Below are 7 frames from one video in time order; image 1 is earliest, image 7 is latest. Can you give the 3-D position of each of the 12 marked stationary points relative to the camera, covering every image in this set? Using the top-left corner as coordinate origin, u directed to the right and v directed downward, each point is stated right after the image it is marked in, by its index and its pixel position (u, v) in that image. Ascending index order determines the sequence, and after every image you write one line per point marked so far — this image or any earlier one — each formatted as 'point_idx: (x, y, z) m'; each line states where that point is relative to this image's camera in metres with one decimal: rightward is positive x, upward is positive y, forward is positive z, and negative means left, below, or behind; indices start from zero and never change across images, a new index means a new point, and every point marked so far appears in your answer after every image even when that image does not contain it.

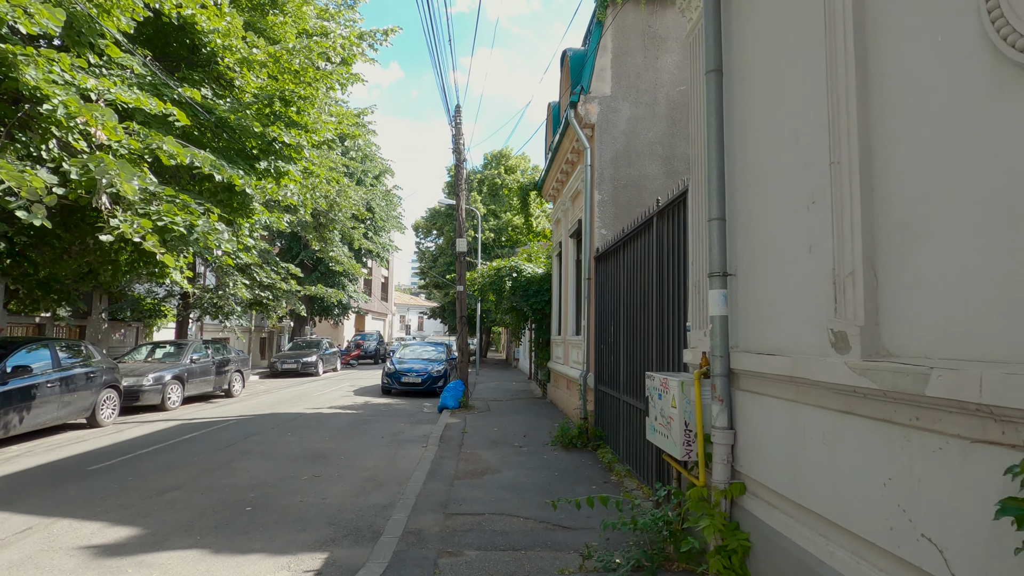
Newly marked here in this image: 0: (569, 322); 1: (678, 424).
0: (+1.2, -0.7, +11.4) m
1: (+1.2, -1.0, +3.9) m
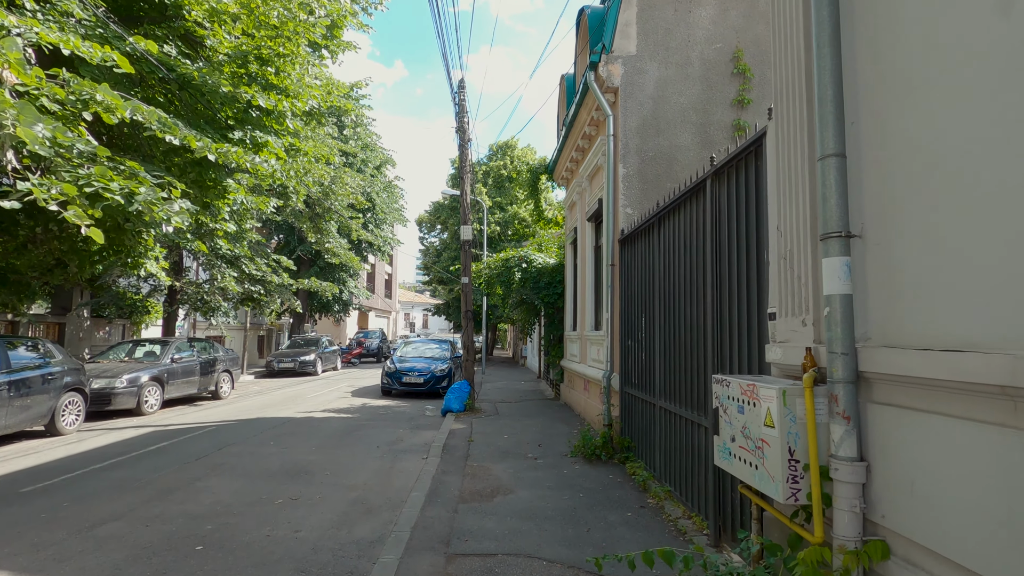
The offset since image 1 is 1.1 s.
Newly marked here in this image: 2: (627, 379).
0: (+1.4, -0.5, +10.2) m
1: (+1.3, -0.8, +2.8) m
2: (+1.6, -1.2, +7.6) m
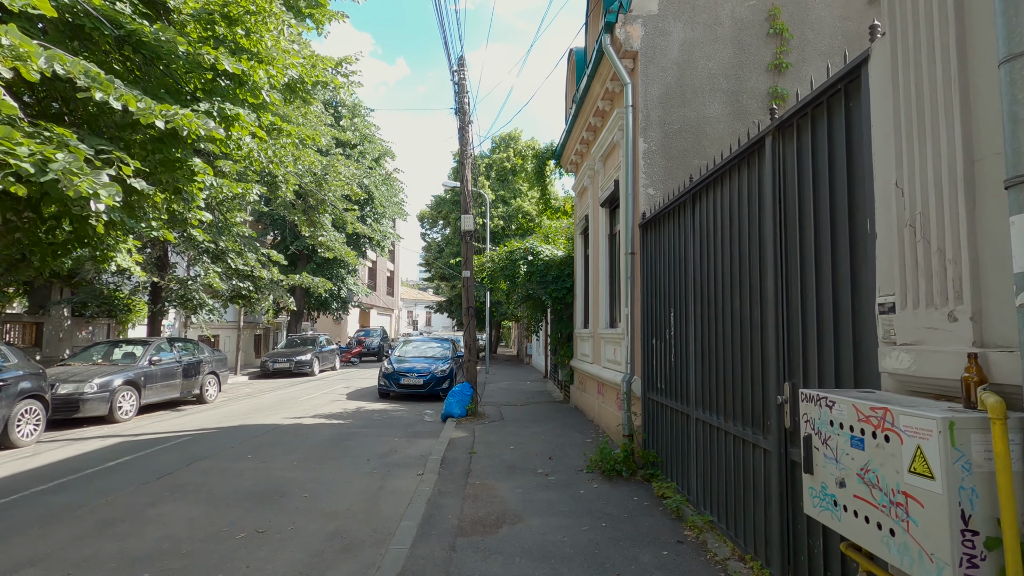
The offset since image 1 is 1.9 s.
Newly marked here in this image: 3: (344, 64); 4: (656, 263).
0: (+1.5, -0.4, +9.2) m
1: (+1.4, -0.7, +1.8) m
2: (+1.7, -1.1, +6.6) m
3: (-3.1, +4.1, +10.2) m
4: (+1.7, +0.3, +6.6) m
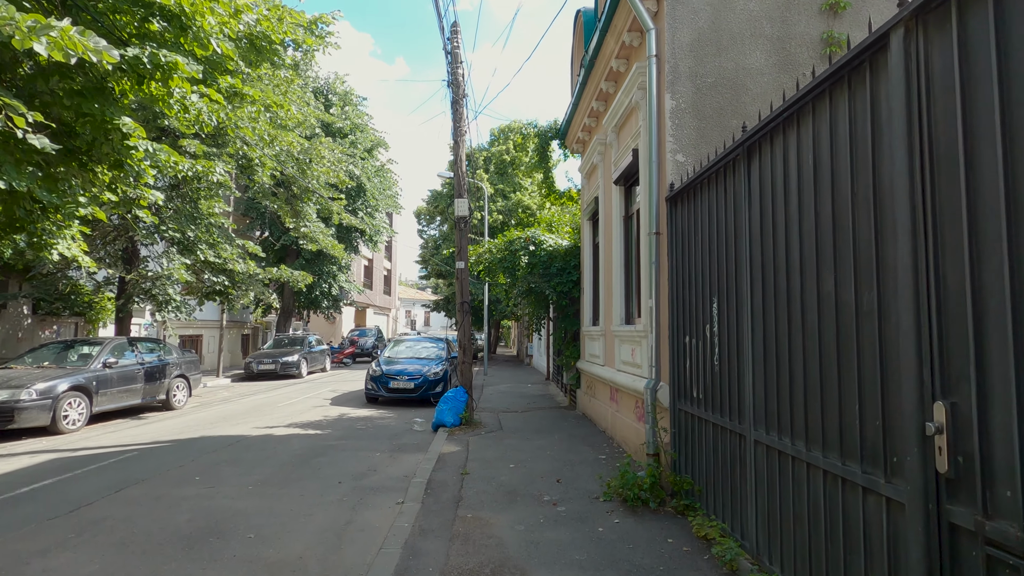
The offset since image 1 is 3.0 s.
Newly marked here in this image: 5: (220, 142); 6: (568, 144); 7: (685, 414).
0: (+1.5, -0.3, +8.0) m
1: (+1.4, -0.6, +0.5) m
2: (+1.7, -1.0, +5.4) m
3: (-3.1, +4.3, +9.0) m
4: (+1.7, +0.4, +5.3) m
5: (-6.2, +3.3, +11.7) m
6: (+1.1, +3.0, +11.4) m
7: (+1.7, -1.2, +5.3) m
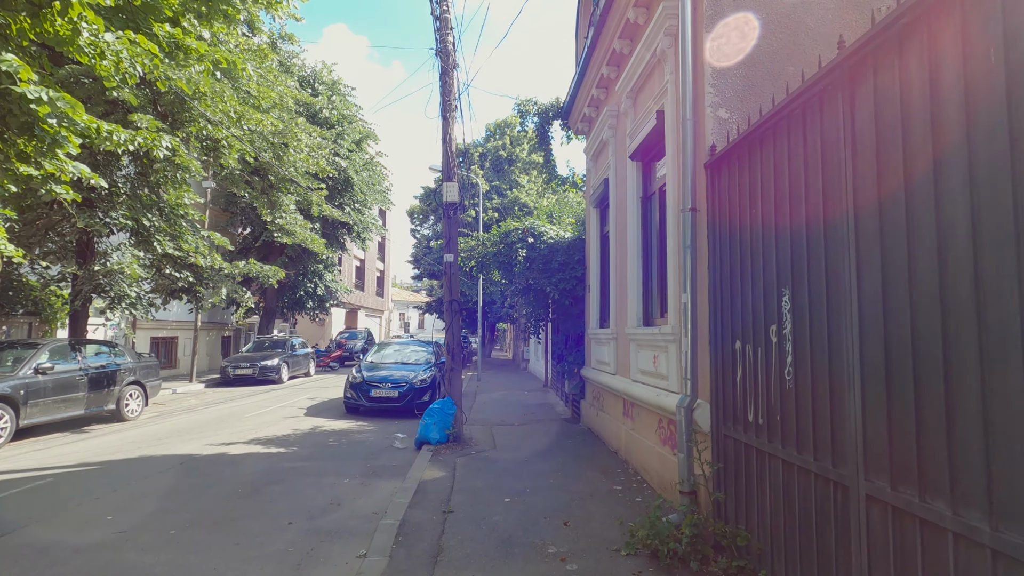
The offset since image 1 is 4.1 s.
0: (+1.4, -0.2, +6.7) m
1: (+1.4, -0.5, -0.7) m
2: (+1.6, -0.9, +4.1) m
3: (-3.1, +4.4, +7.7) m
4: (+1.7, +0.5, +4.1) m
5: (-6.3, +3.4, +10.4) m
6: (+1.1, +3.0, +10.1) m
7: (+1.6, -1.1, +4.1) m
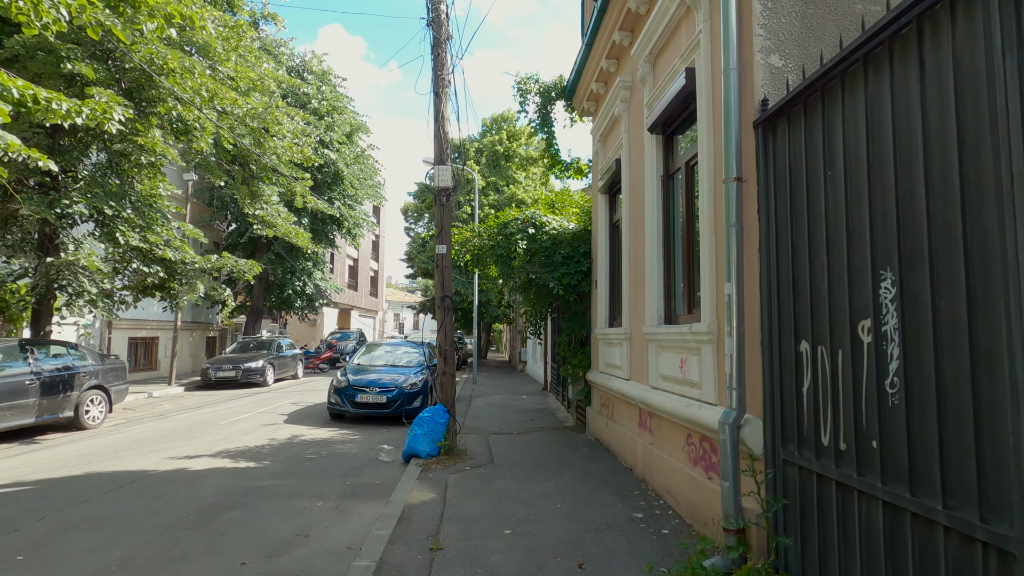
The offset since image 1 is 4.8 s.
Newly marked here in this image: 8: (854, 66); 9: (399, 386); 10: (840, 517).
0: (+1.4, -0.1, +5.8) m
1: (+1.4, -0.4, -1.6) m
2: (+1.7, -0.8, +3.2) m
3: (-3.1, +4.4, +6.8) m
4: (+1.7, +0.6, +3.2) m
5: (-6.3, +3.5, +9.5) m
6: (+1.1, +3.1, +9.2) m
7: (+1.7, -1.0, +3.2) m
8: (+1.7, +1.1, +2.8) m
9: (-2.2, -1.9, +10.6) m
10: (+1.7, -1.2, +2.8) m
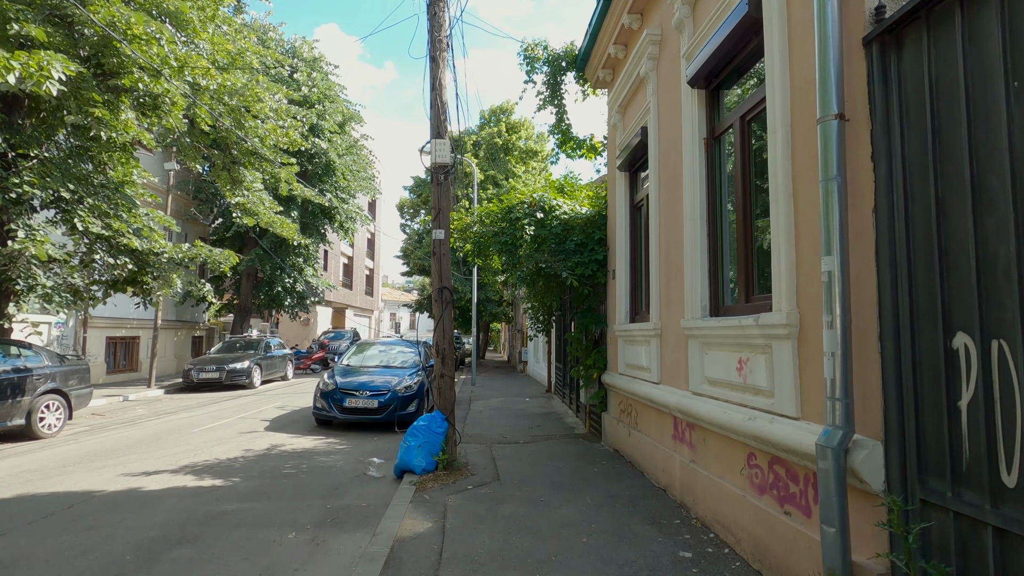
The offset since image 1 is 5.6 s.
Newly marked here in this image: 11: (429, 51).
0: (+1.5, 0.0, +4.8) m
1: (+1.6, -0.3, -2.6) m
2: (+1.8, -0.7, +2.2) m
3: (-3.0, +4.6, +5.8) m
4: (+1.8, +0.7, +2.2) m
5: (-6.2, +3.6, +8.4) m
6: (+1.2, +3.2, +8.2) m
7: (+1.8, -0.9, +2.2) m
8: (+1.9, +1.3, +1.8) m
9: (-2.1, -1.7, +9.6) m
10: (+1.8, -1.0, +1.8) m
11: (-1.1, +3.2, +7.5) m
